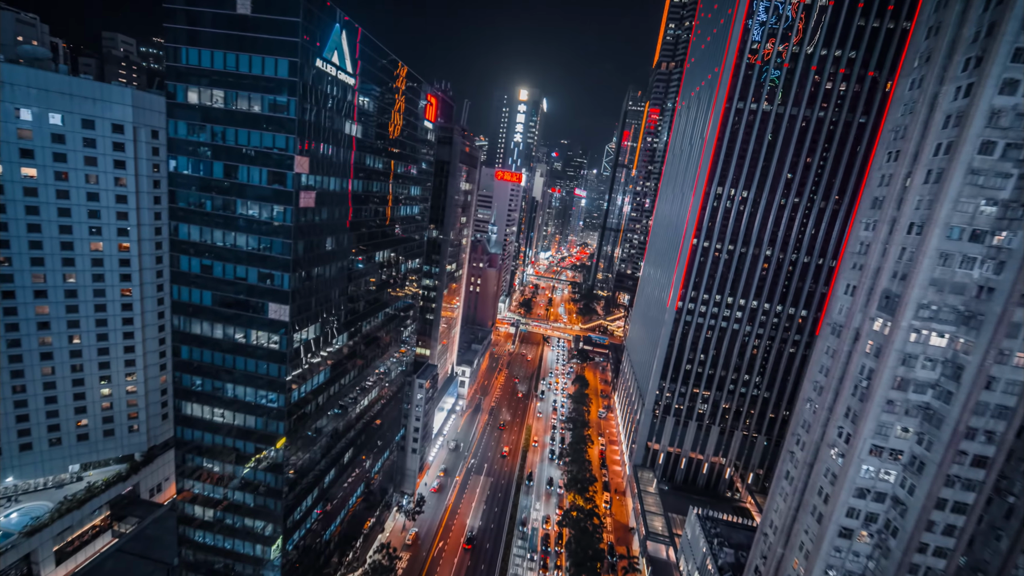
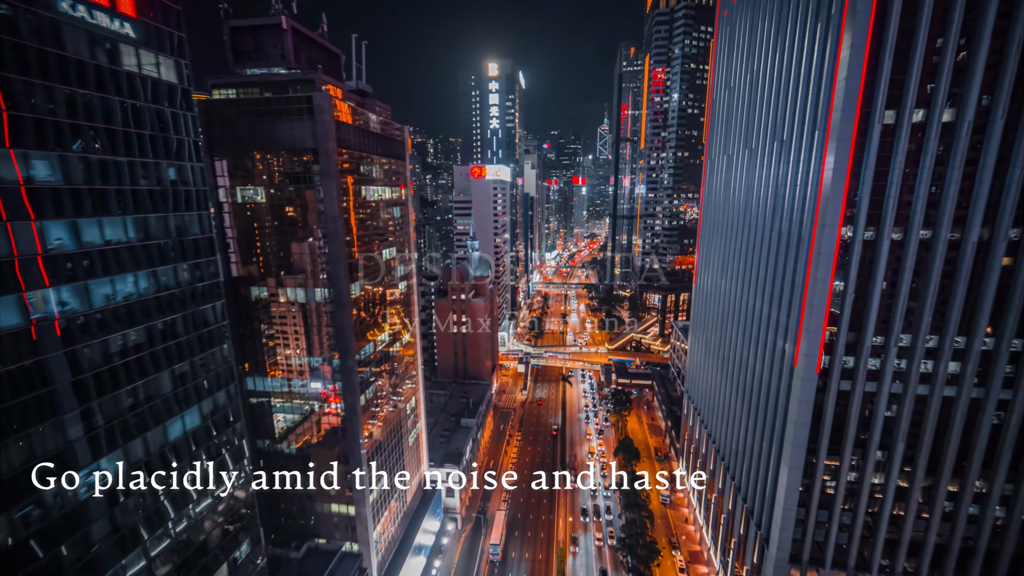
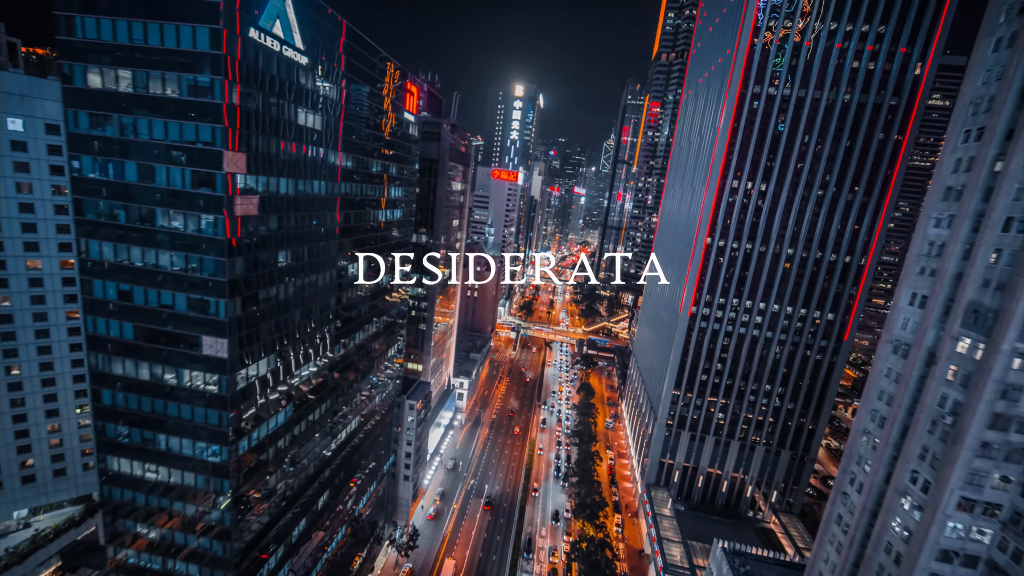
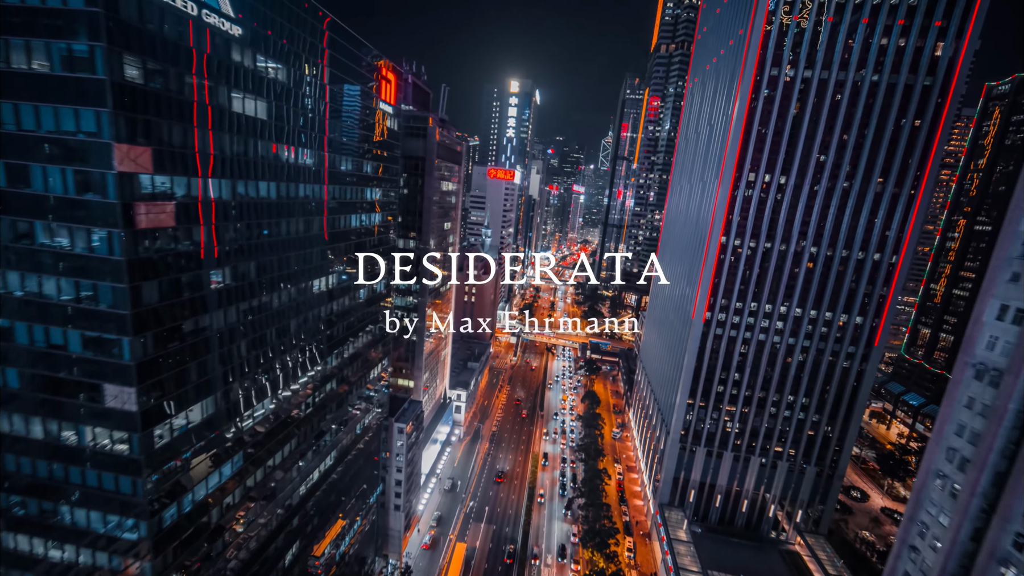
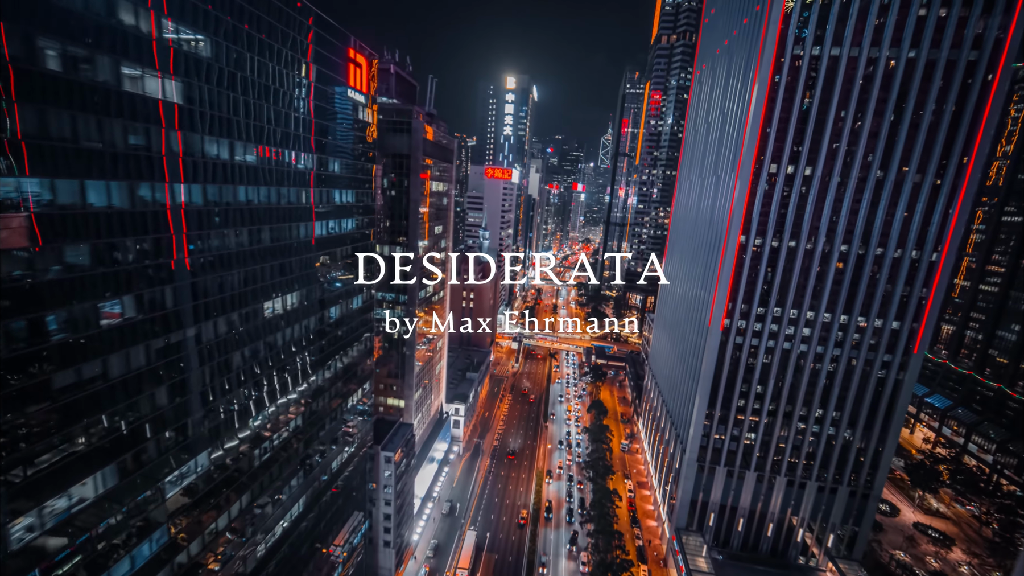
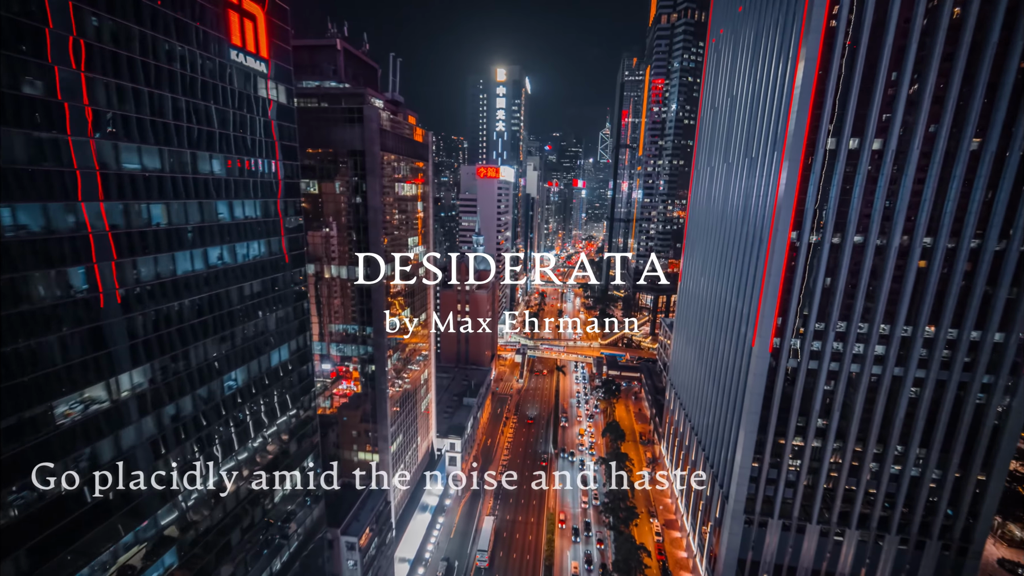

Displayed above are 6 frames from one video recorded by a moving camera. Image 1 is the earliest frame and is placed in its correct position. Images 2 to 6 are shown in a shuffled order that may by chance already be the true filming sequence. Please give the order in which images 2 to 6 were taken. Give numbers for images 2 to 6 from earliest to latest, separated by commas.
3, 4, 5, 6, 2
